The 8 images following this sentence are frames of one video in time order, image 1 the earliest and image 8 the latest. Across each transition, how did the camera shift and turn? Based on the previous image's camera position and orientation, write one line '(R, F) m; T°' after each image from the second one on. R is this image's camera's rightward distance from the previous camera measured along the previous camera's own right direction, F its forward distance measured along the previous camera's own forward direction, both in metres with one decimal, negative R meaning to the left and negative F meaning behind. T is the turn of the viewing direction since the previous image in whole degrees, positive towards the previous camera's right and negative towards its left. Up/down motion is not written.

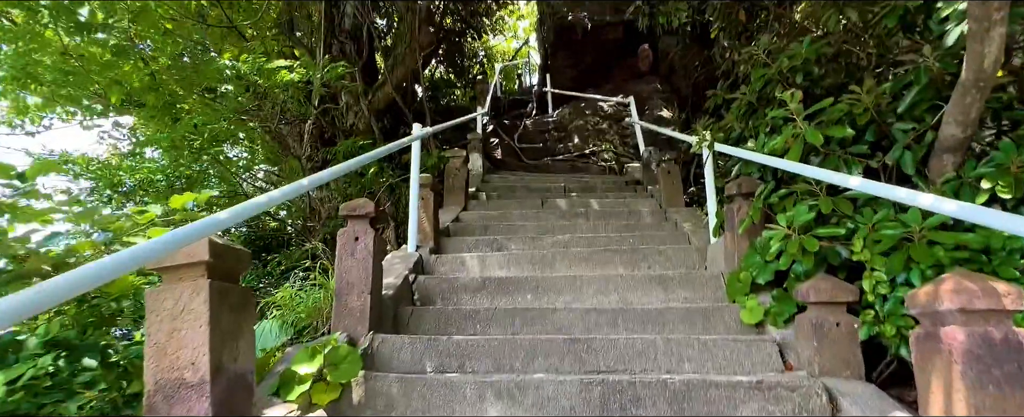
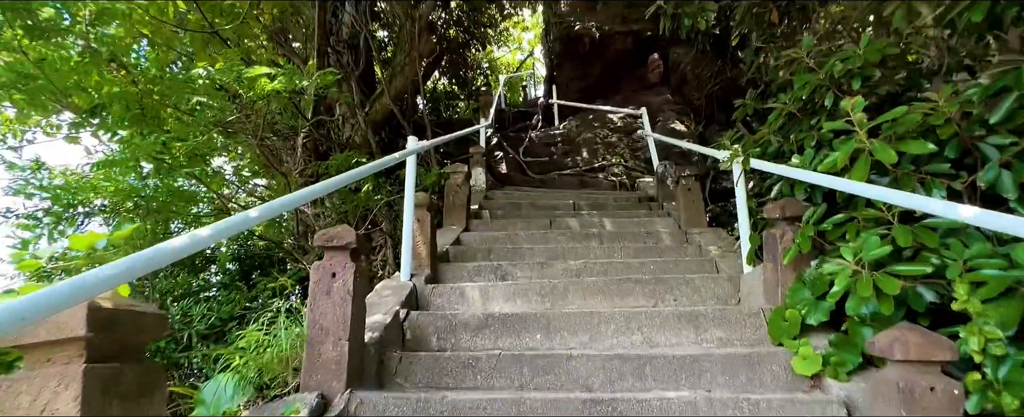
(0.0, +0.4) m; 0°
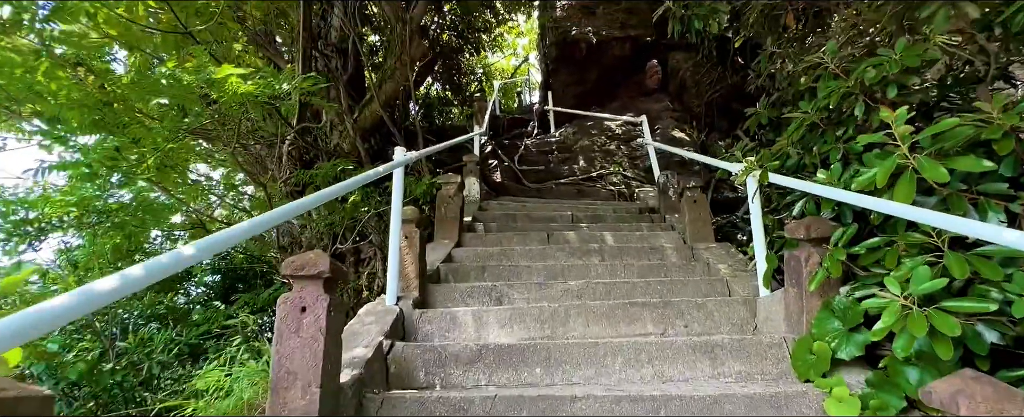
(0.0, +0.2) m; +1°
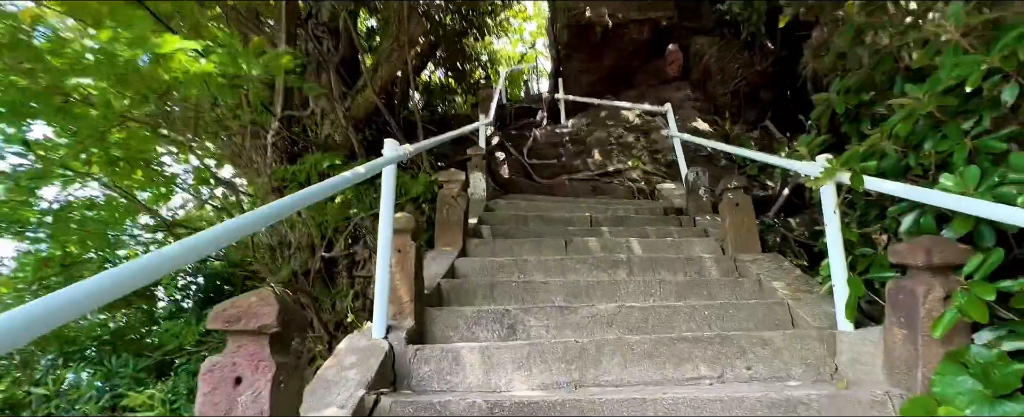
(-0.1, +0.5) m; 0°
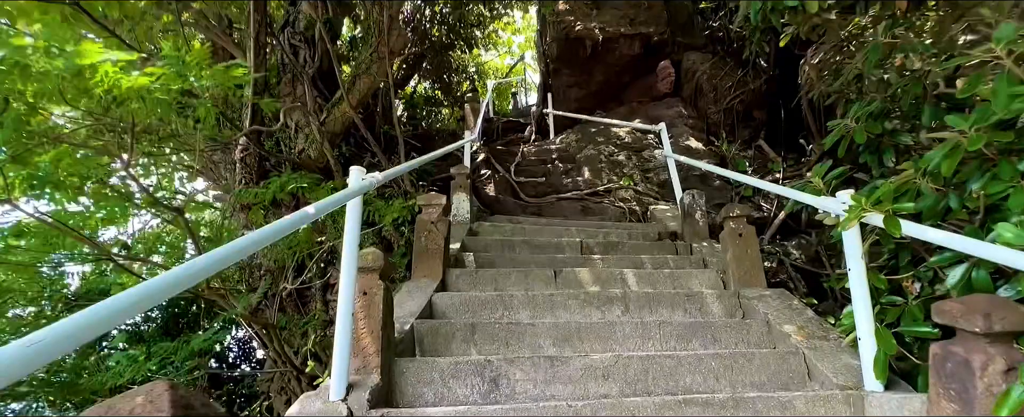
(0.0, +0.3) m; +2°
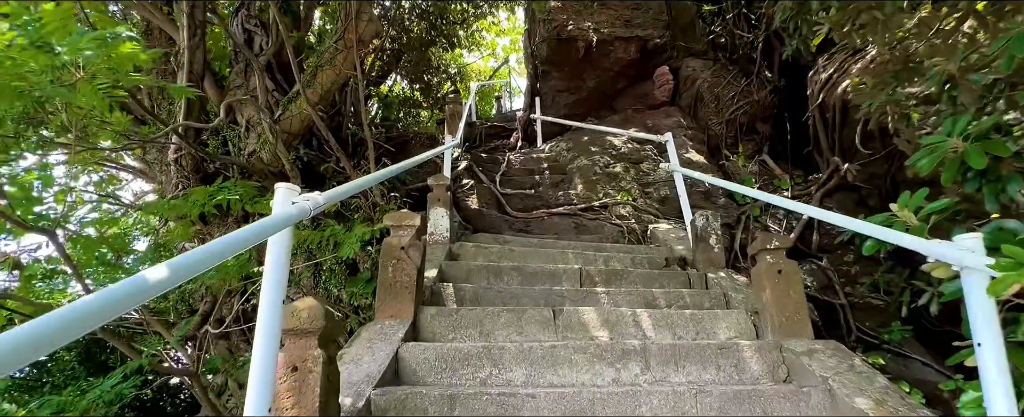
(-0.1, +0.6) m; +3°
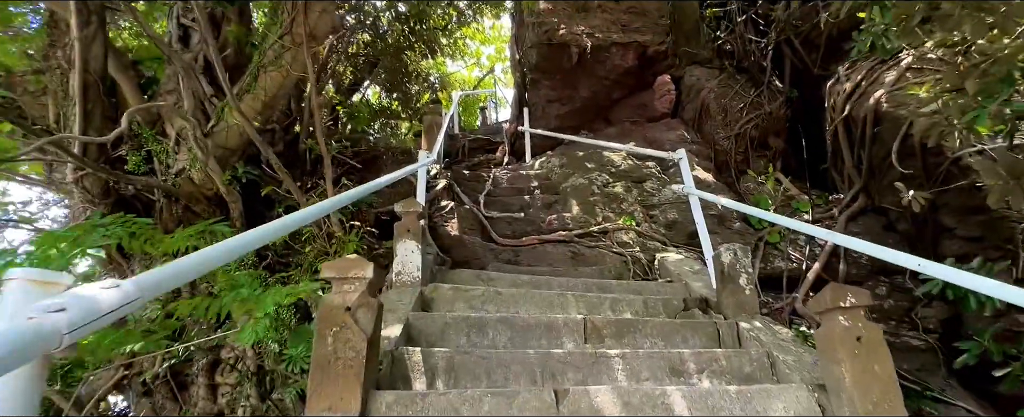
(0.0, +0.6) m; +2°
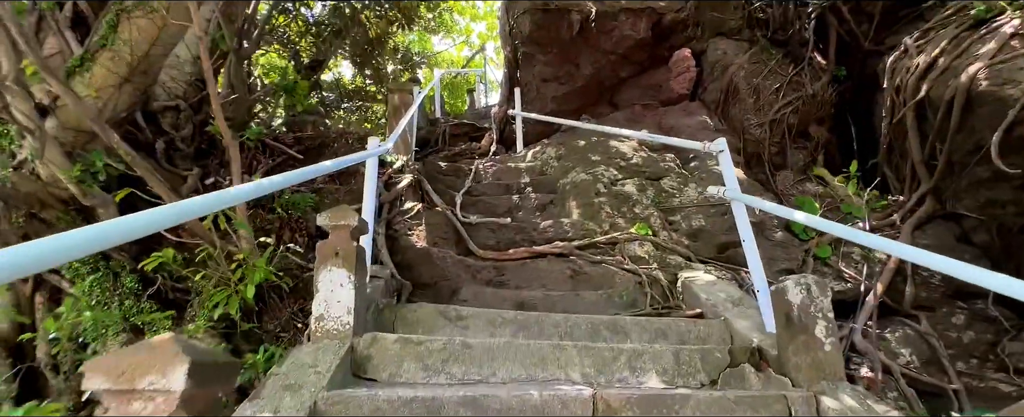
(+0.1, +0.9) m; +1°
